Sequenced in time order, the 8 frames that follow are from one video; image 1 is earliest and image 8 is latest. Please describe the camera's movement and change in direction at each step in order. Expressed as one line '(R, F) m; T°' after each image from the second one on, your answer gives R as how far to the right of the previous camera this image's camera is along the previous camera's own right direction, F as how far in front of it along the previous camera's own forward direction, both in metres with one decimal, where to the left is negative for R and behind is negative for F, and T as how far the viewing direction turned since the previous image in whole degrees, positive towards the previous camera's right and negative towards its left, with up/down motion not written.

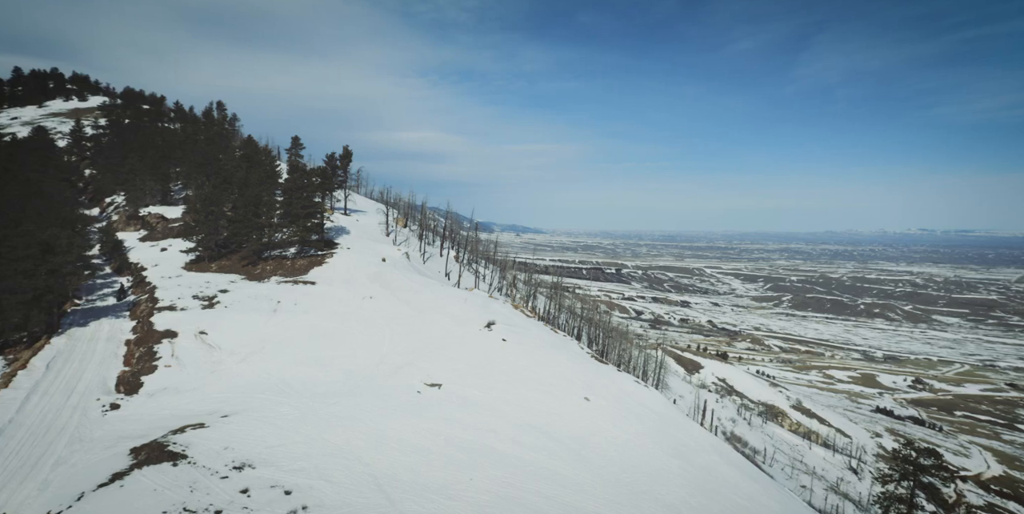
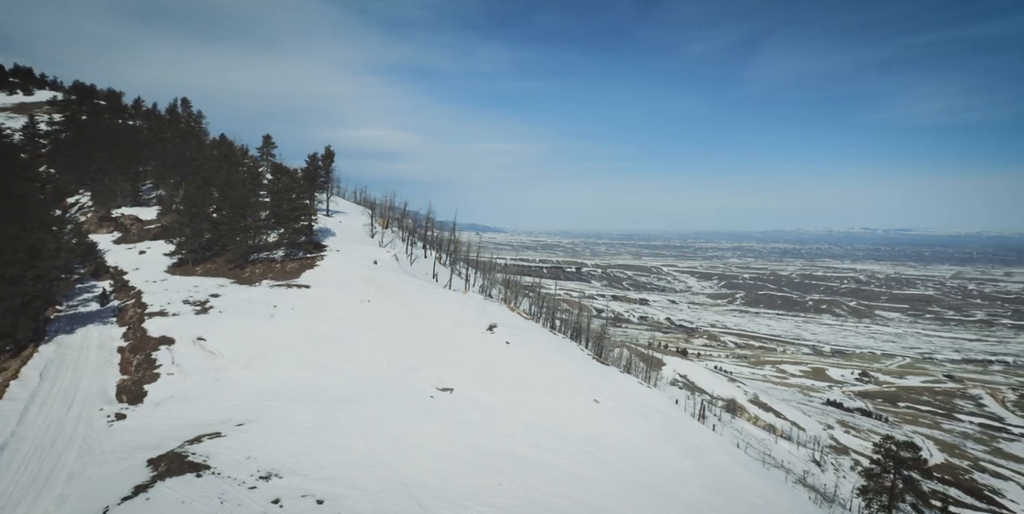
(-1.9, -0.1) m; +3°
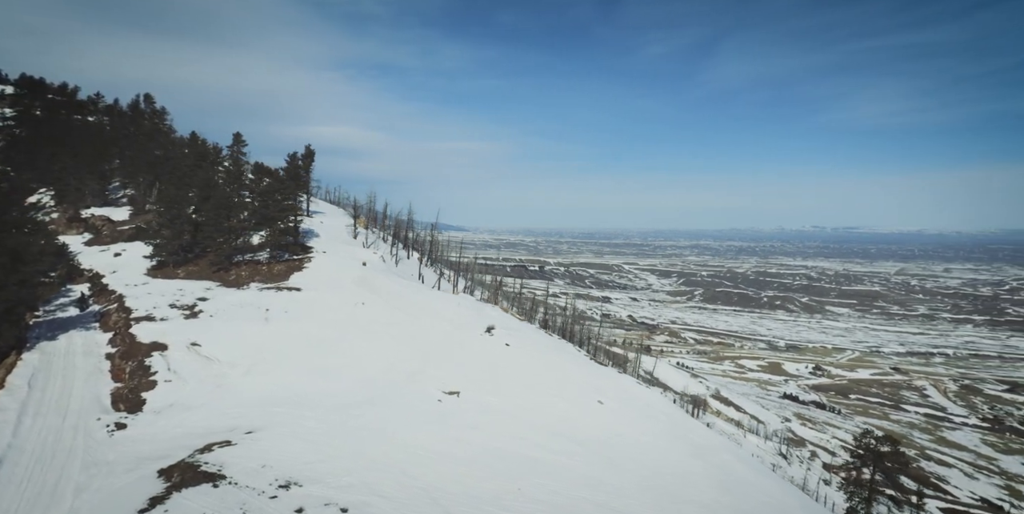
(-1.7, 0.0) m; +3°
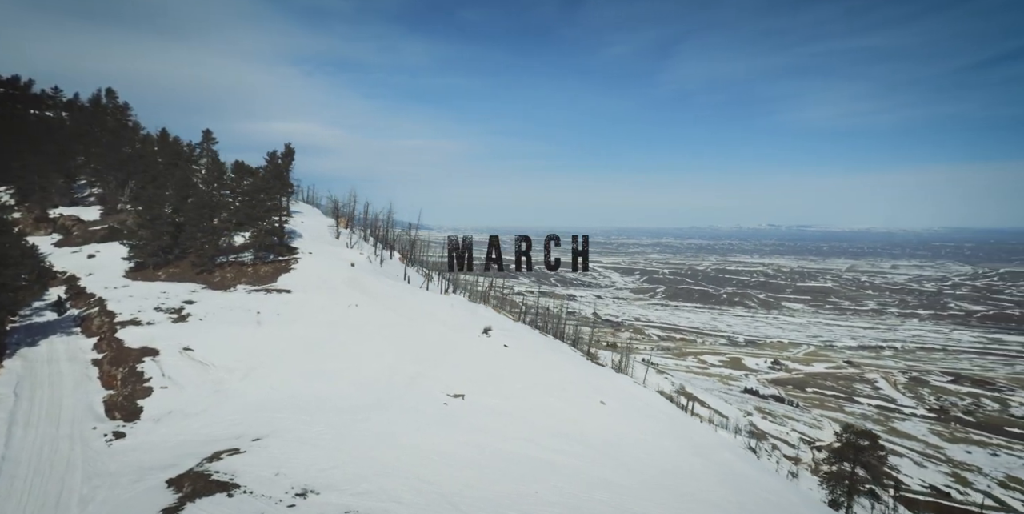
(-1.5, 0.0) m; +3°
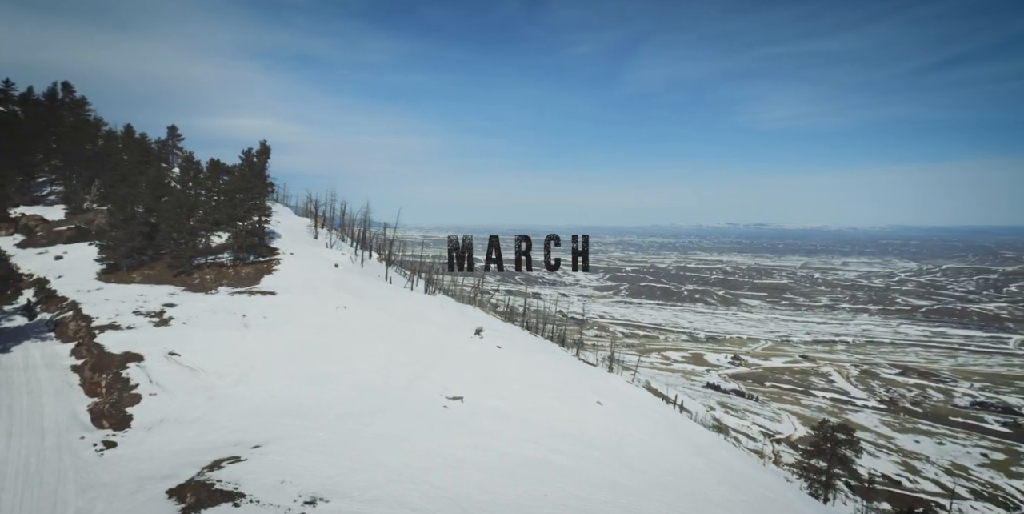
(-1.3, +0.1) m; +3°
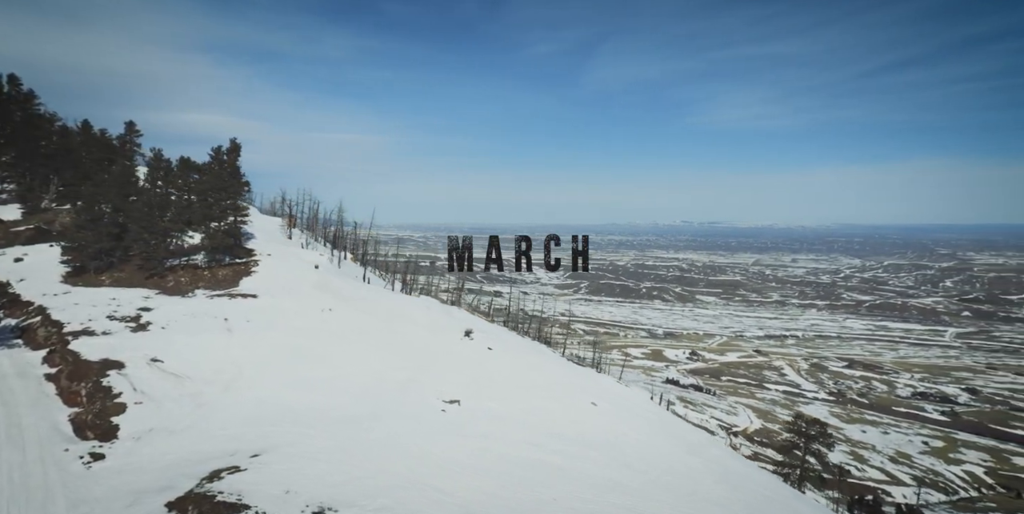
(-1.4, +0.1) m; +3°
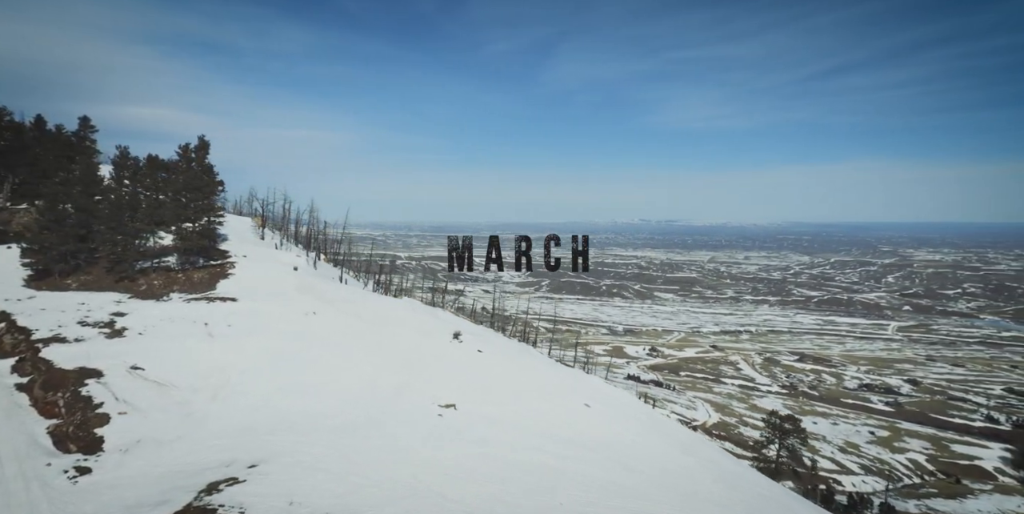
(-1.4, +0.1) m; +3°
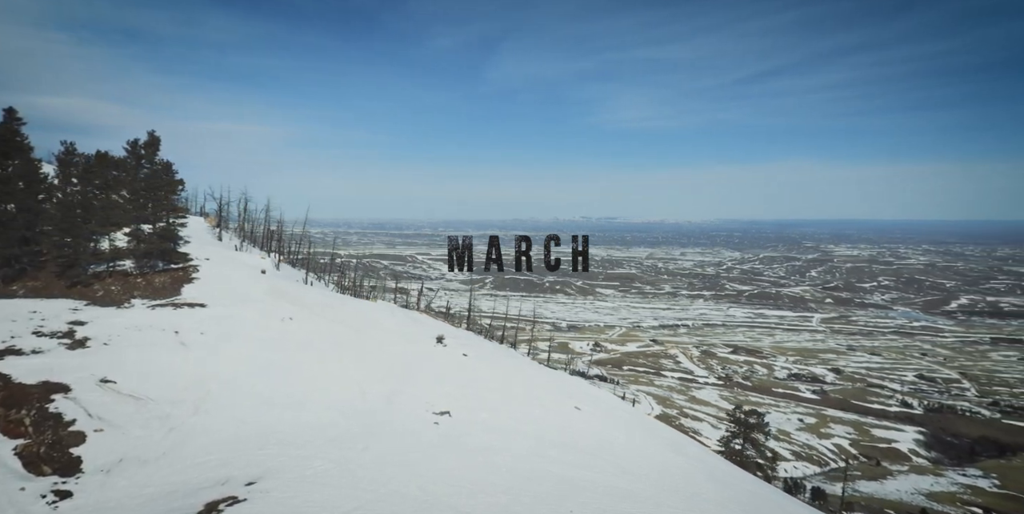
(-2.0, +0.3) m; +5°
